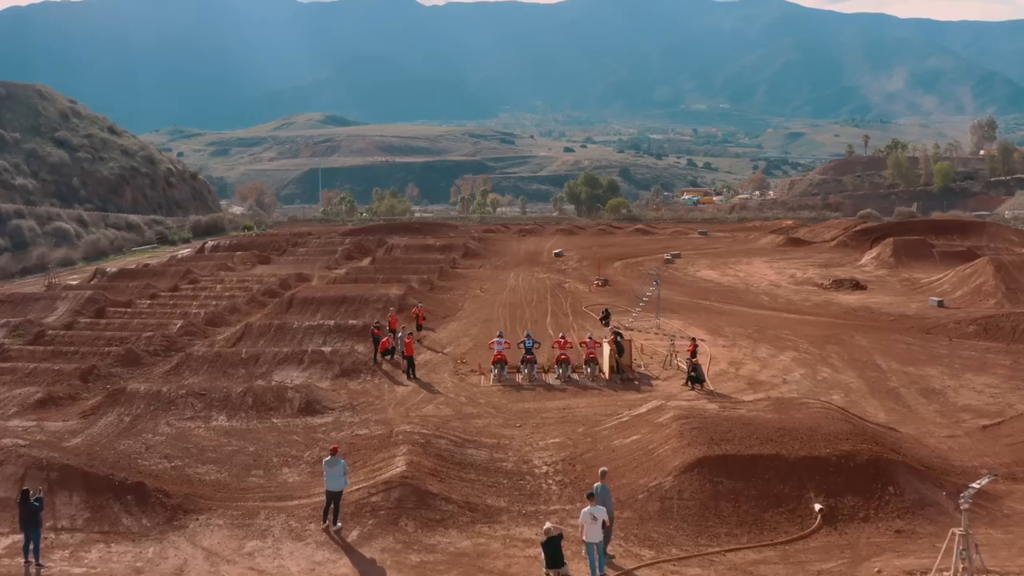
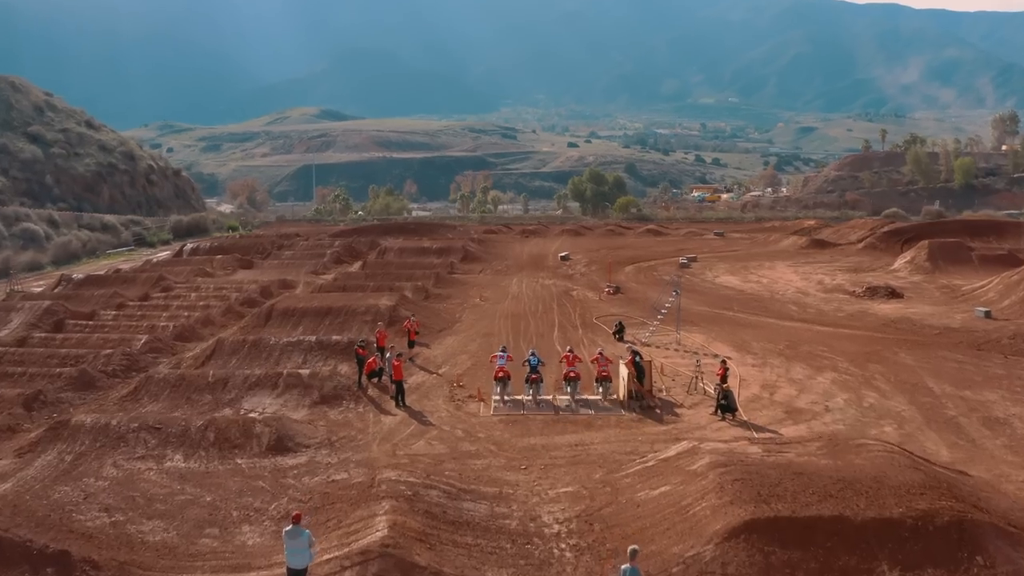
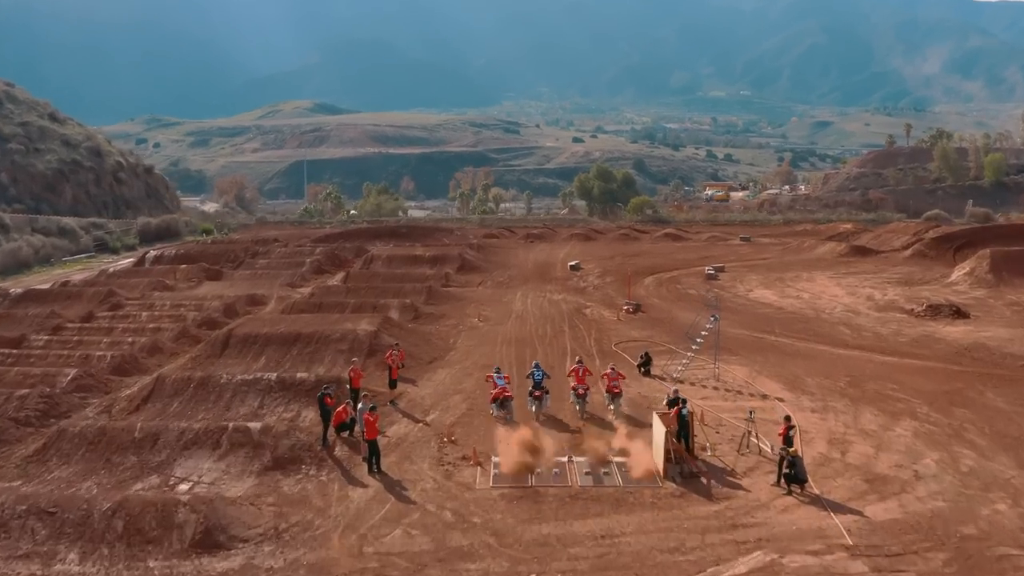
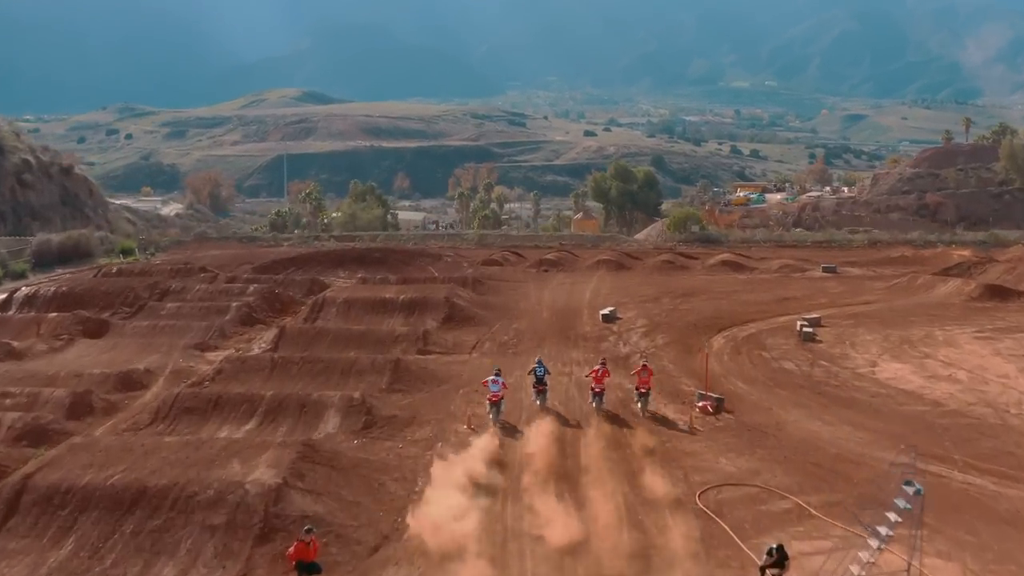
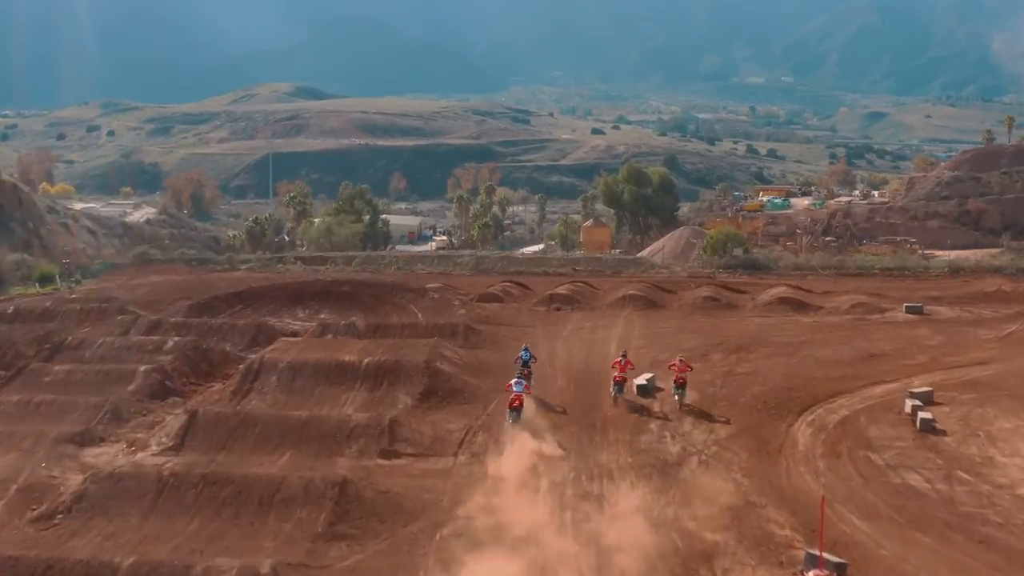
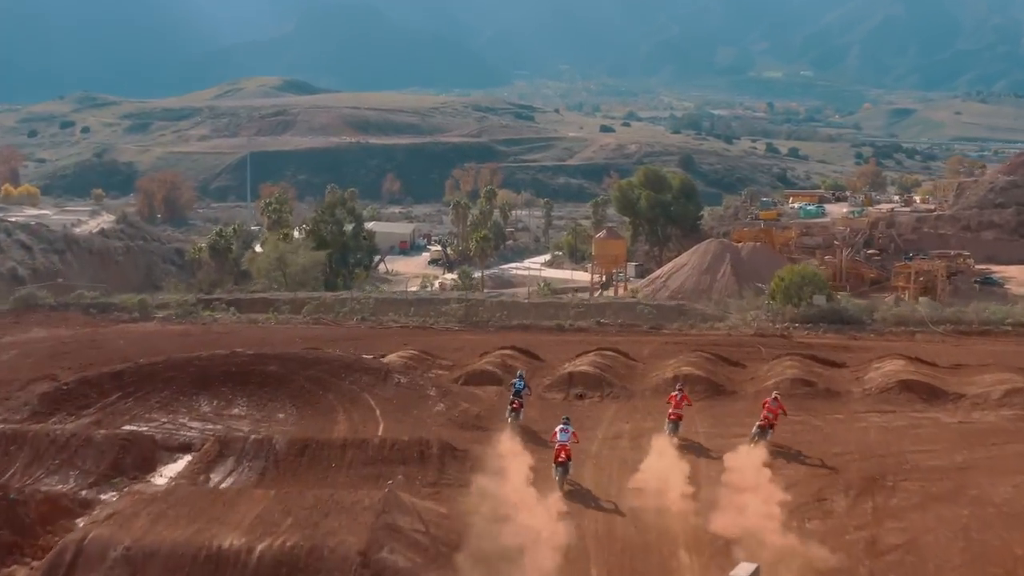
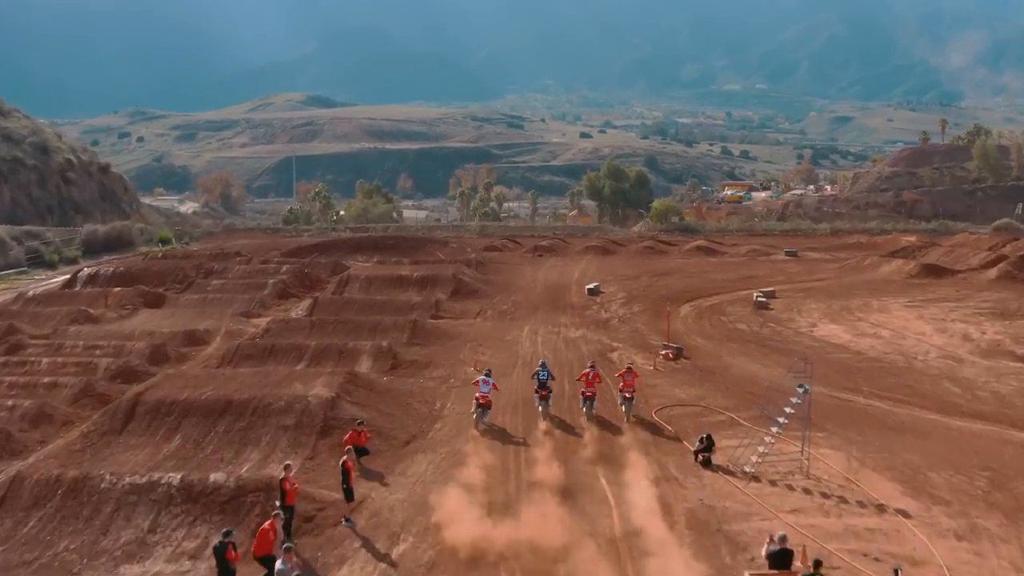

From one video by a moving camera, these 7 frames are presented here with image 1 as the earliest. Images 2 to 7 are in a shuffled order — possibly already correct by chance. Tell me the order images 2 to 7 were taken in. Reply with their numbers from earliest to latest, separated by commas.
2, 3, 7, 4, 5, 6
